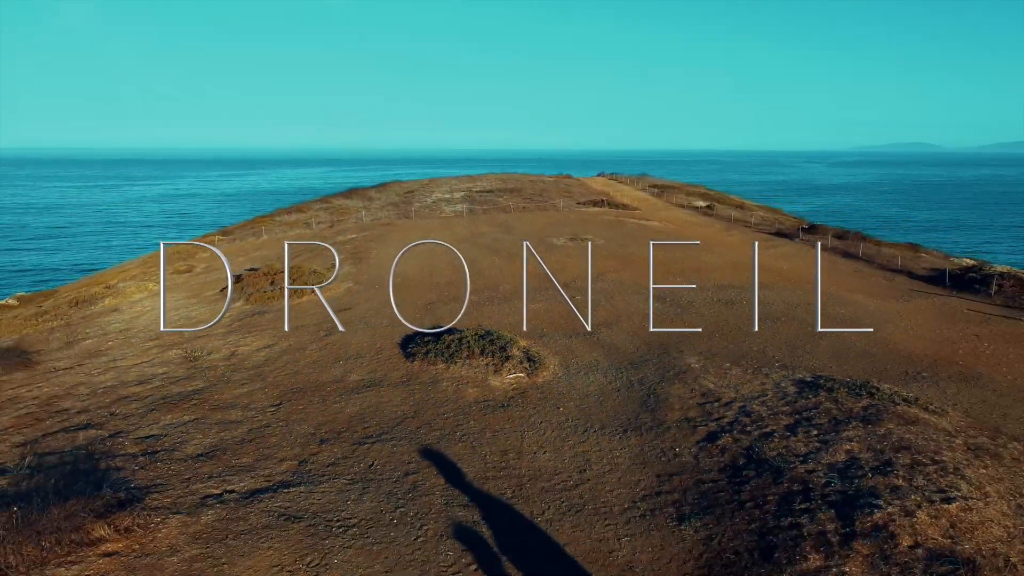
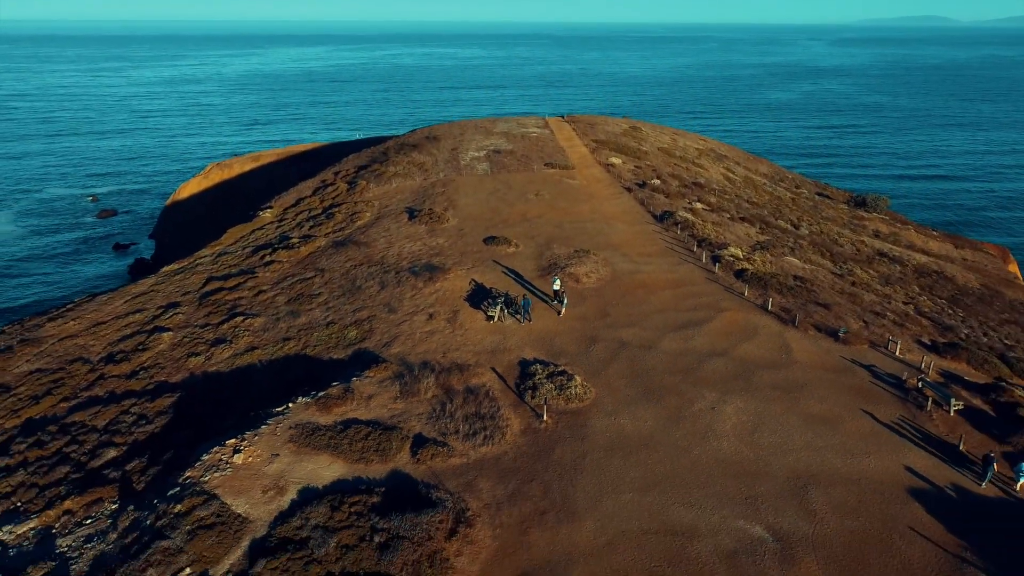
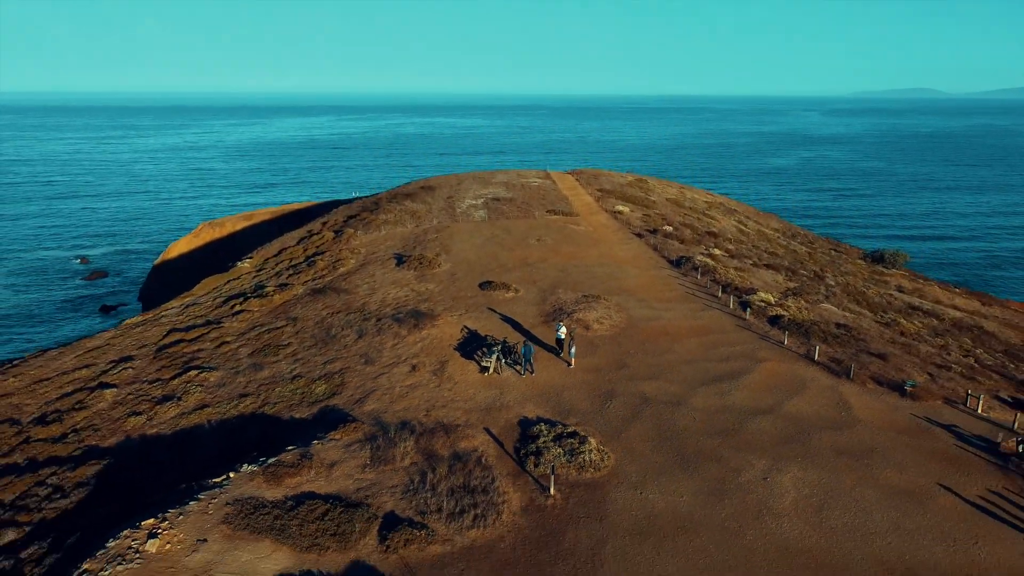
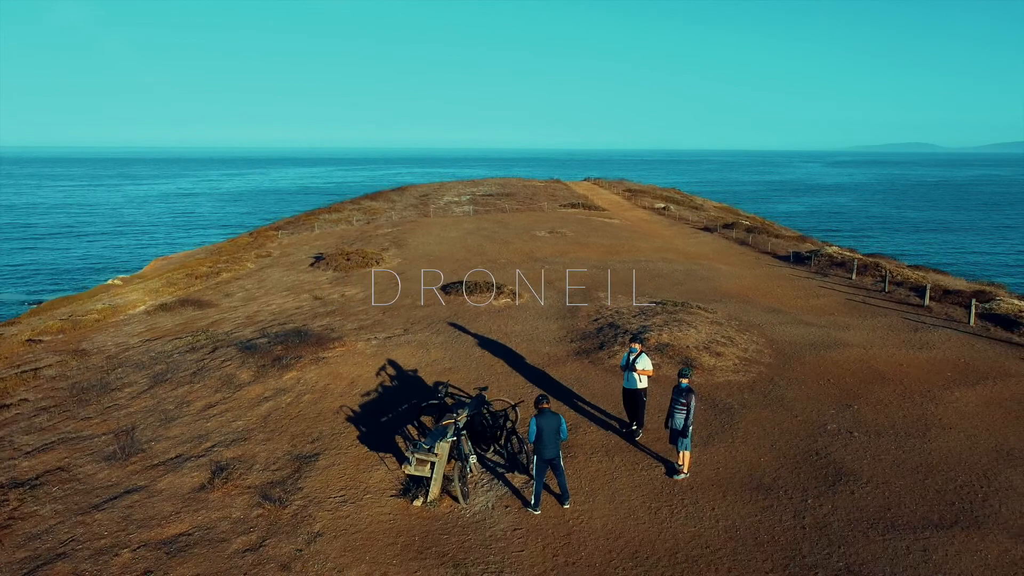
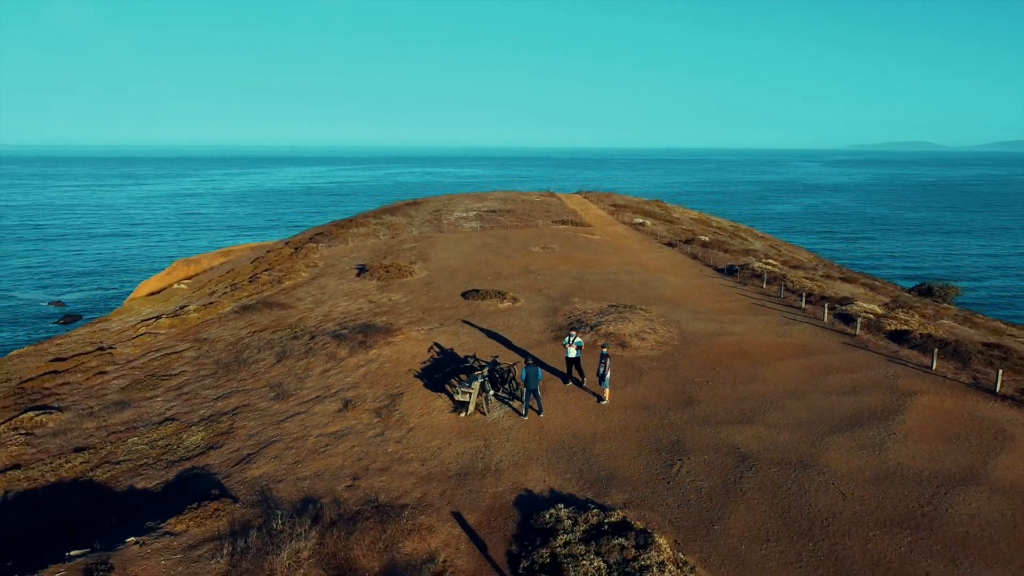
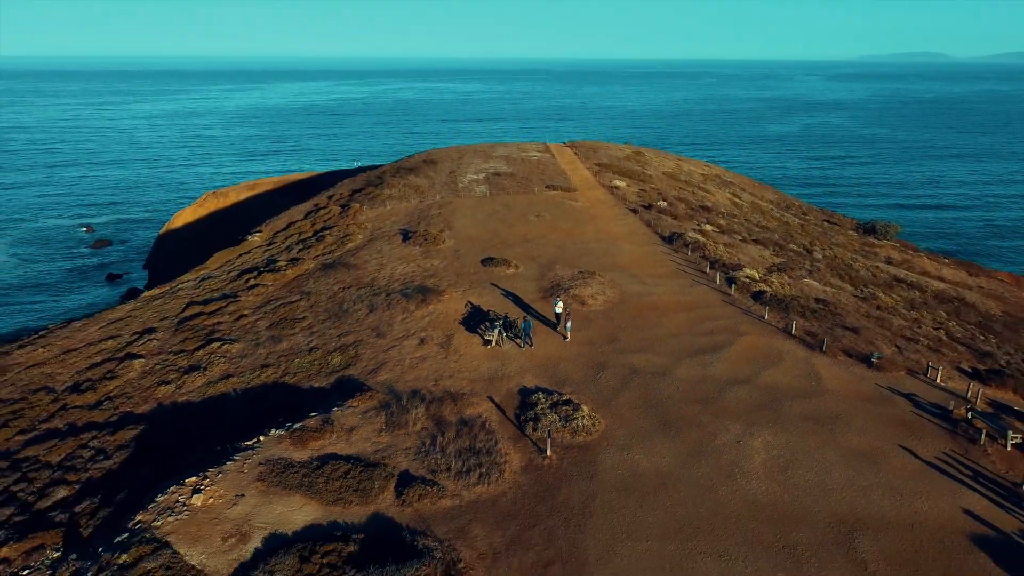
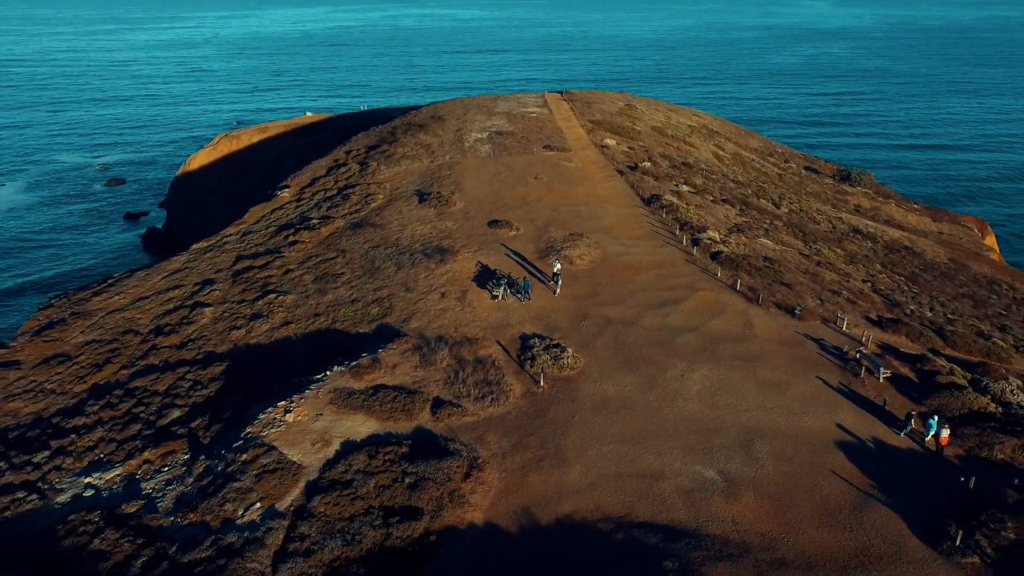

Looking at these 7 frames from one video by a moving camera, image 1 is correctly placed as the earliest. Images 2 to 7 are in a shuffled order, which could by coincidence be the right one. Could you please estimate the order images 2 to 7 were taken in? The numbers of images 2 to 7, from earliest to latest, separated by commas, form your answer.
4, 5, 3, 6, 2, 7
